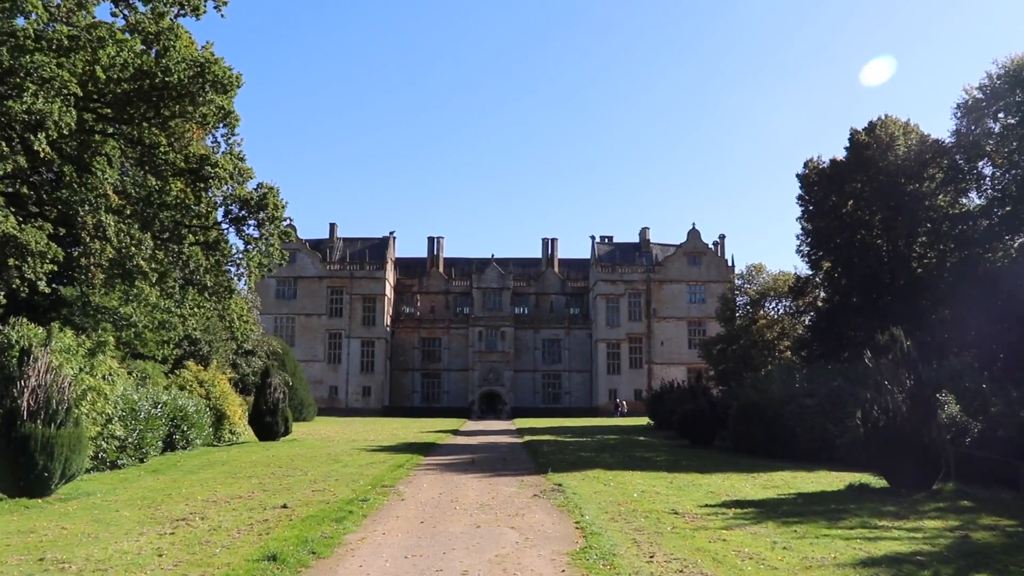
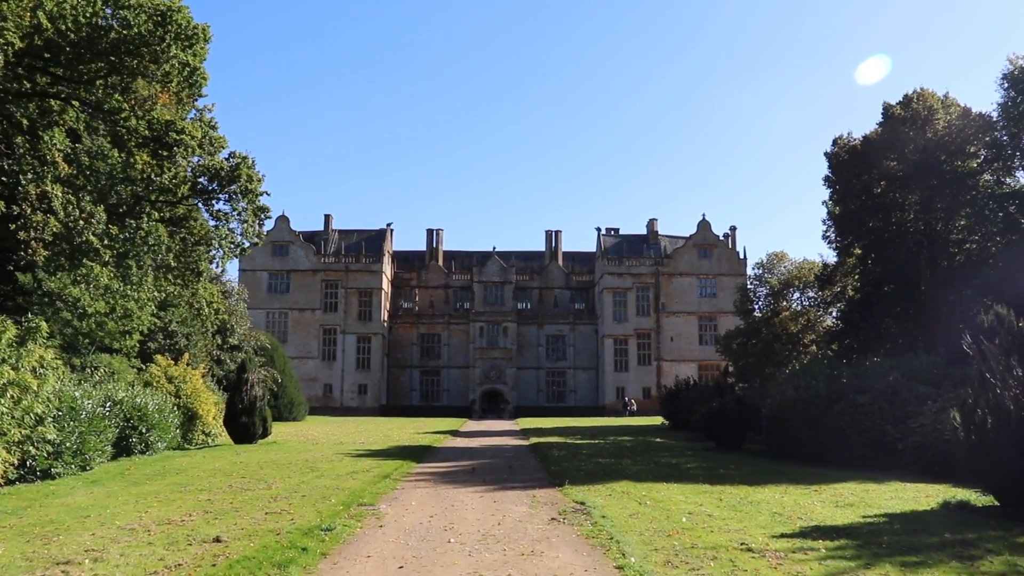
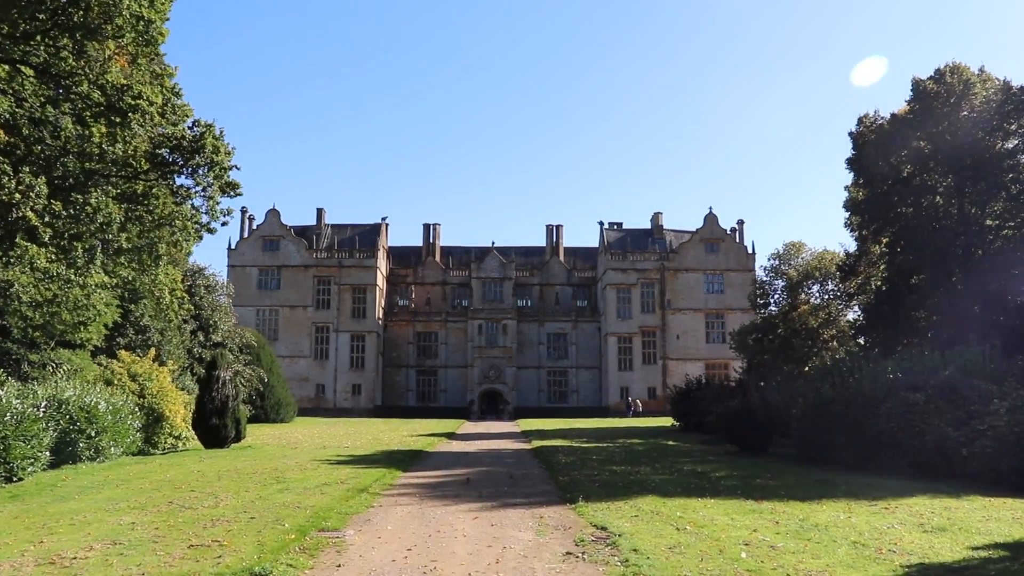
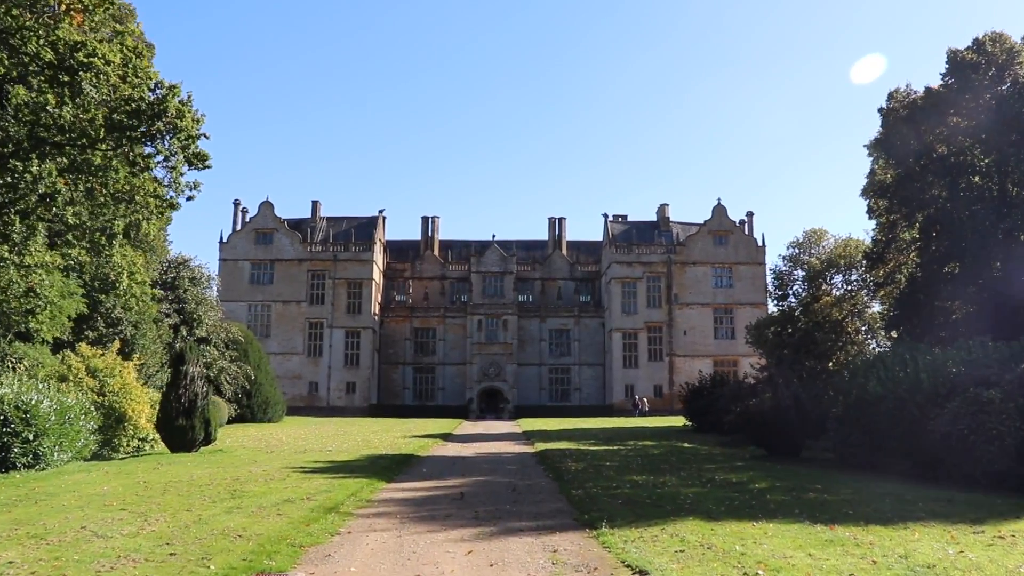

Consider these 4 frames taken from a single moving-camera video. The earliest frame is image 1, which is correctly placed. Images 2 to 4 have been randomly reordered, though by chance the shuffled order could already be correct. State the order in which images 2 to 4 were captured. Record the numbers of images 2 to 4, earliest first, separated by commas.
2, 3, 4
